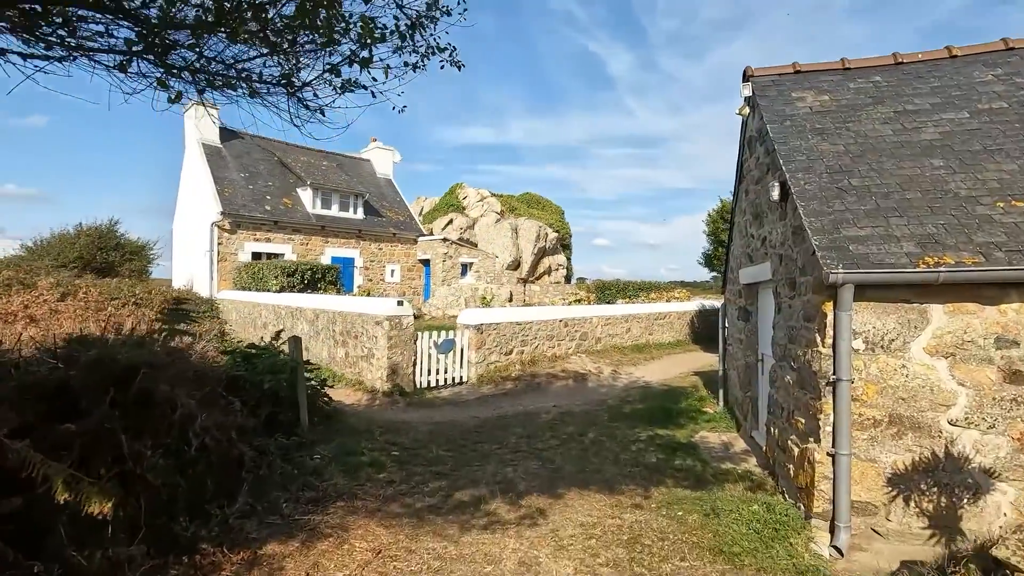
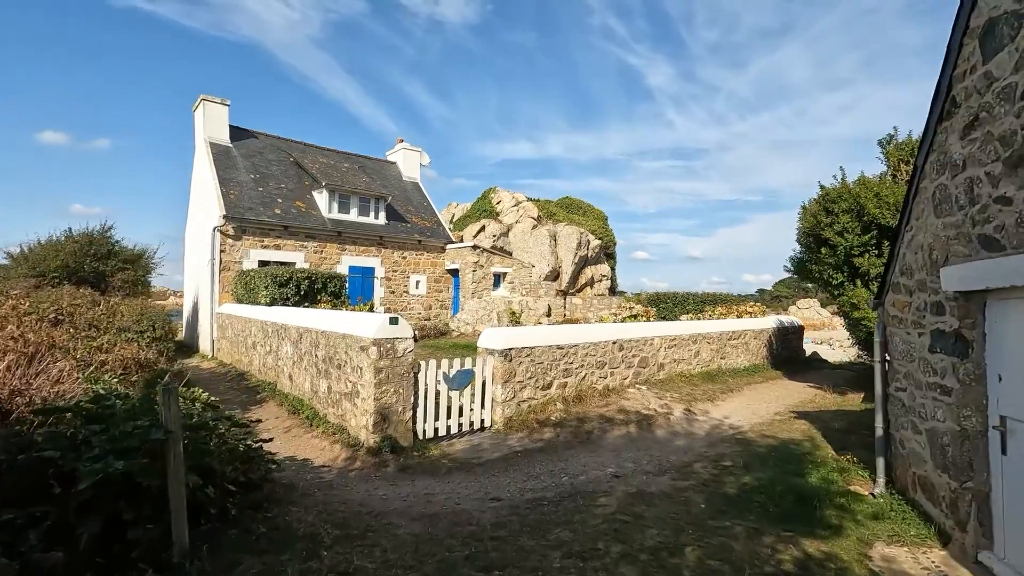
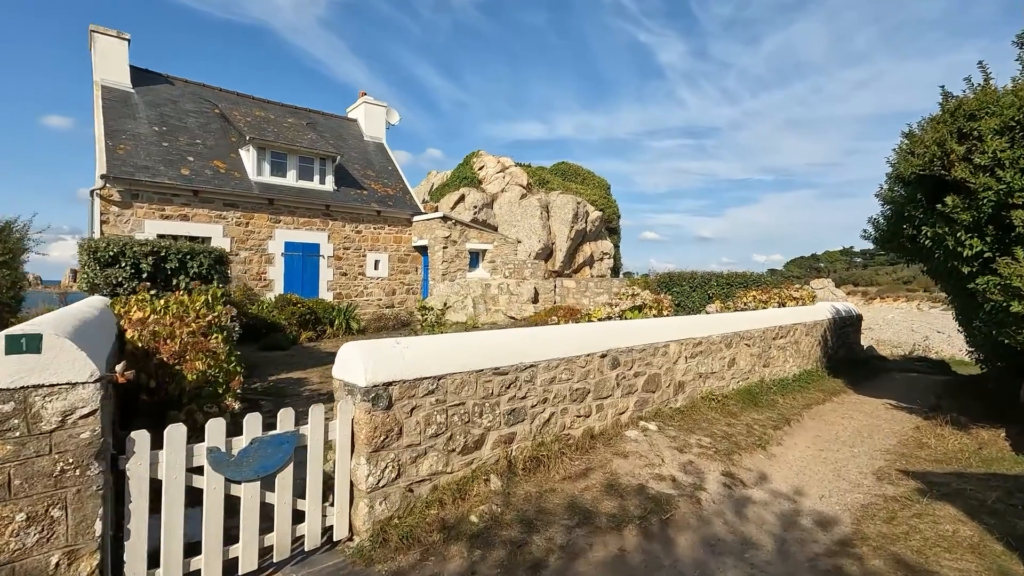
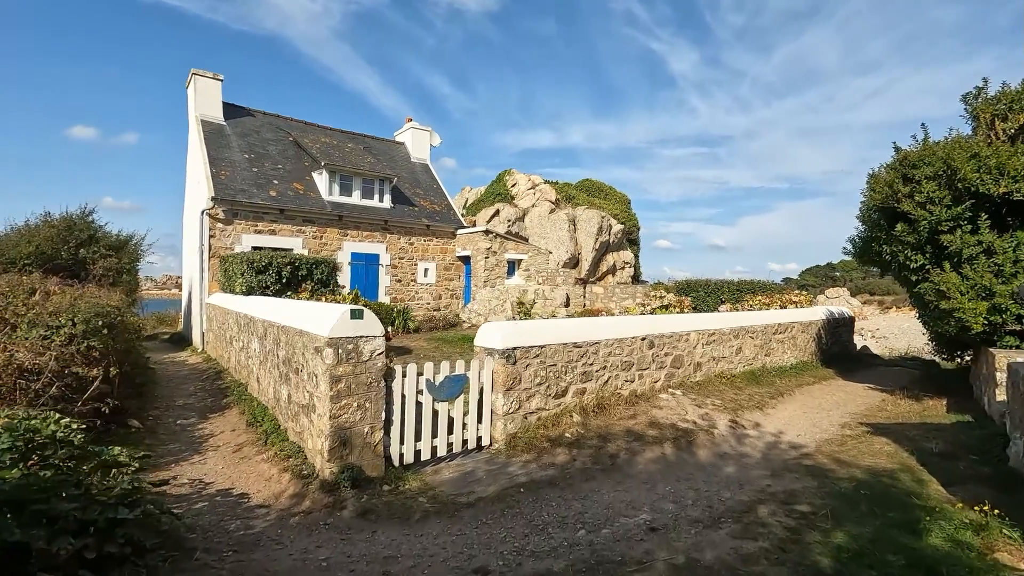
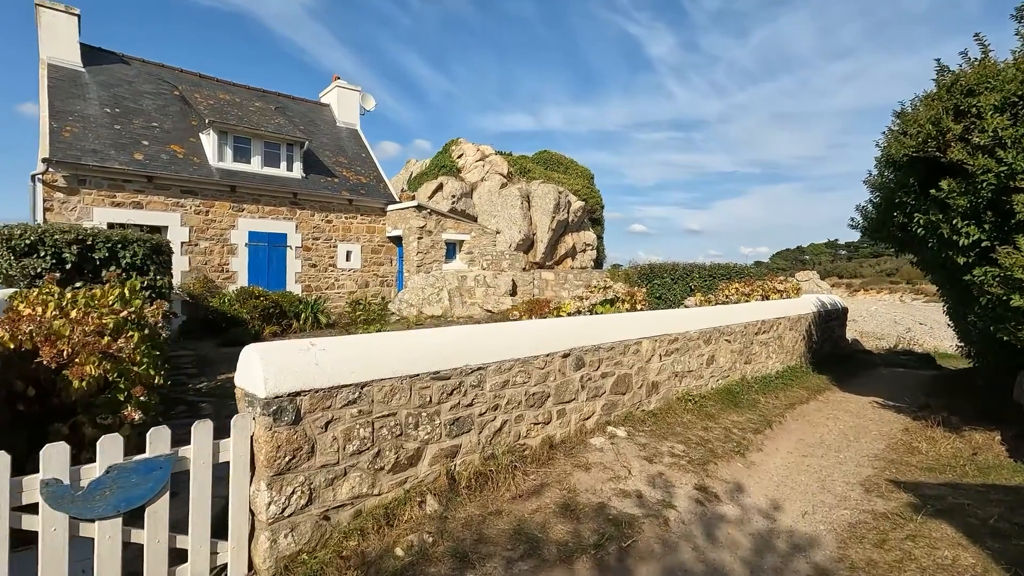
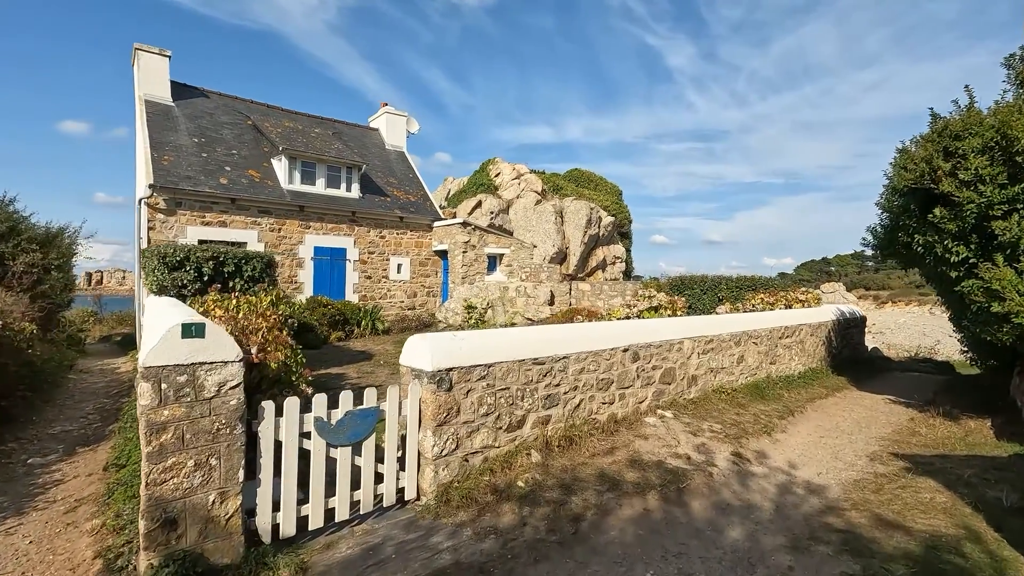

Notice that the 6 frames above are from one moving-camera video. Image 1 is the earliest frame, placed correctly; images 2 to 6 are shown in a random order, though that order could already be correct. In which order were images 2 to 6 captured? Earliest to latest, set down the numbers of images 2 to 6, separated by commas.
2, 4, 6, 3, 5
